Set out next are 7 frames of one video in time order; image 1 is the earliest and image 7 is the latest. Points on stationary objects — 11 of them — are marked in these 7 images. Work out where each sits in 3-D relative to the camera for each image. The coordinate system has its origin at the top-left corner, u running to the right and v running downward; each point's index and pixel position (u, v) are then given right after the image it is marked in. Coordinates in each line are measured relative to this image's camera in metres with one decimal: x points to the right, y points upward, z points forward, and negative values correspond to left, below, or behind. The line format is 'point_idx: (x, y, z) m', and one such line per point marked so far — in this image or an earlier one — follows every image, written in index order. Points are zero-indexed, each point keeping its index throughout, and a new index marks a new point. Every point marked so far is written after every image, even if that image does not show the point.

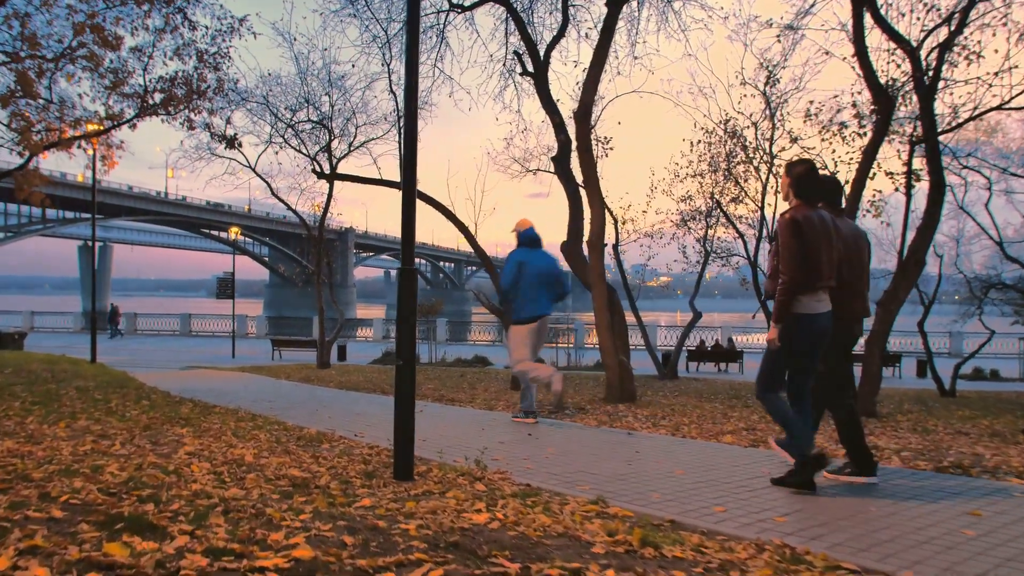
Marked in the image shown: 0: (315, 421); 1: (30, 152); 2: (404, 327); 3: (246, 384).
0: (-2.1, -1.4, +7.7) m
1: (-8.1, +2.3, +12.1) m
2: (-0.7, -0.3, +4.8) m
3: (-5.2, -1.9, +14.0) m
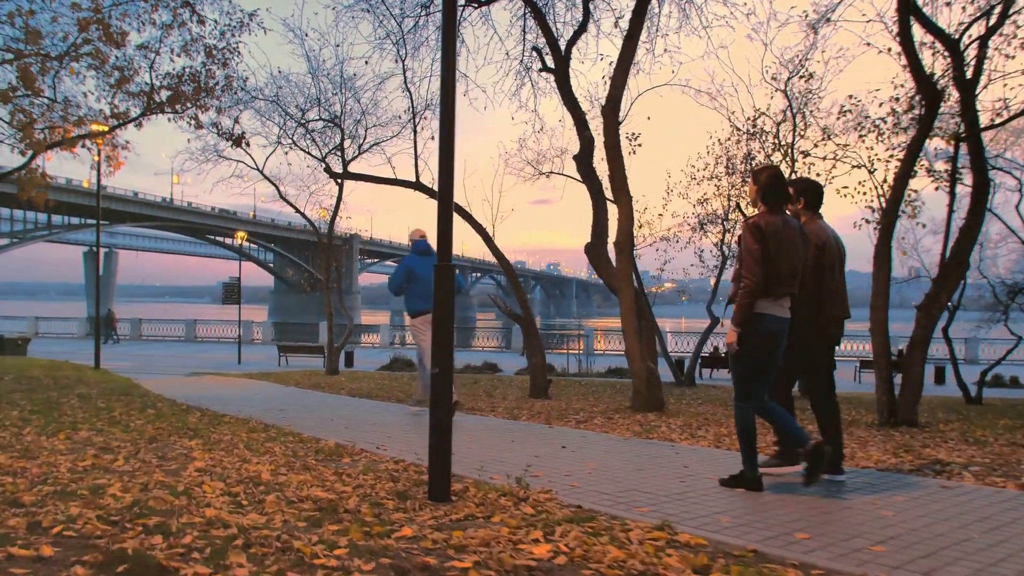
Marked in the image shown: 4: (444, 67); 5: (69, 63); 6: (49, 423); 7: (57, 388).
0: (-1.8, -1.4, +7.2) m
1: (-7.8, +2.2, +11.7) m
2: (-0.4, -0.3, +4.3) m
3: (-4.8, -1.9, +13.5) m
4: (-0.4, +1.4, +4.4) m
5: (-9.0, +4.5, +14.6) m
6: (-4.5, -1.3, +7.0) m
7: (-7.0, -1.5, +11.0) m
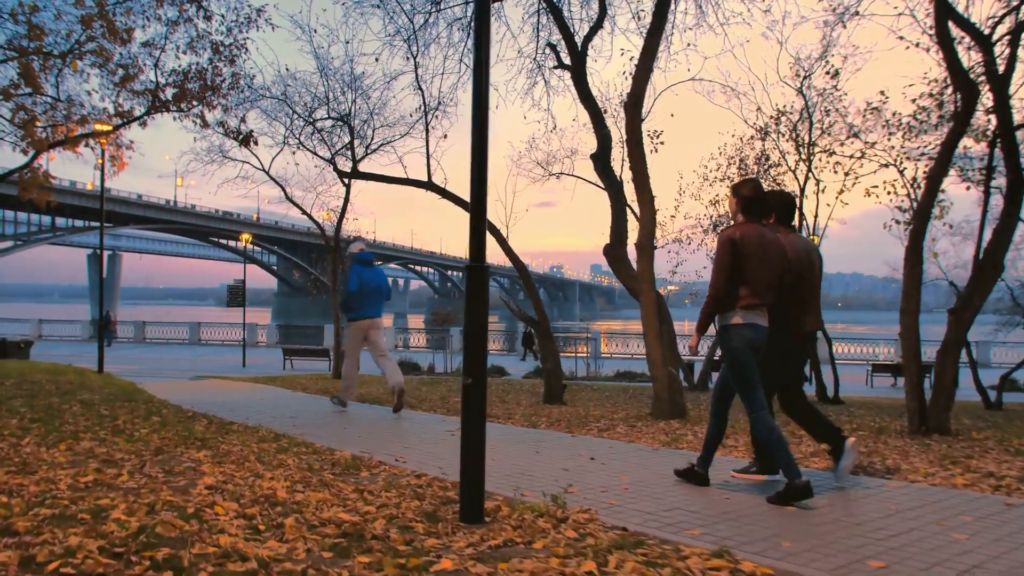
0: (-1.6, -1.5, +6.8) m
1: (-7.6, +2.2, +11.4) m
2: (-0.2, -0.3, +4.0) m
3: (-4.6, -2.0, +13.1) m
4: (-0.2, +1.4, +4.1) m
5: (-8.7, +4.5, +14.3) m
6: (-4.3, -1.3, +6.7) m
7: (-6.7, -1.6, +10.7) m
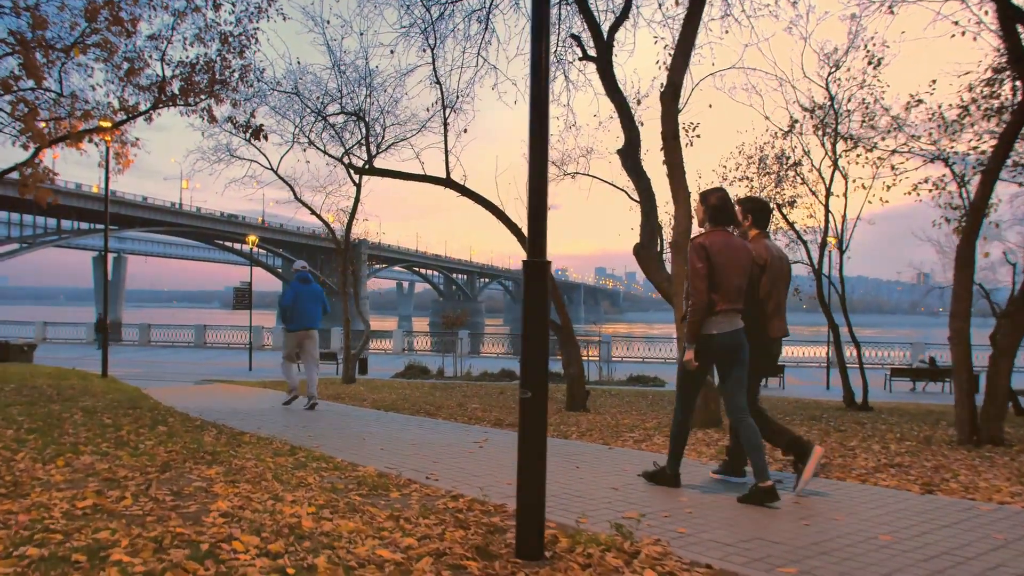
0: (-1.2, -1.5, +6.3) m
1: (-7.2, +2.2, +10.9) m
2: (+0.1, -0.3, +3.4) m
3: (-4.2, -2.0, +12.6) m
4: (+0.1, +1.4, +3.5) m
5: (-8.3, +4.4, +13.8) m
6: (-4.0, -1.3, +6.2) m
7: (-6.4, -1.6, +10.2) m
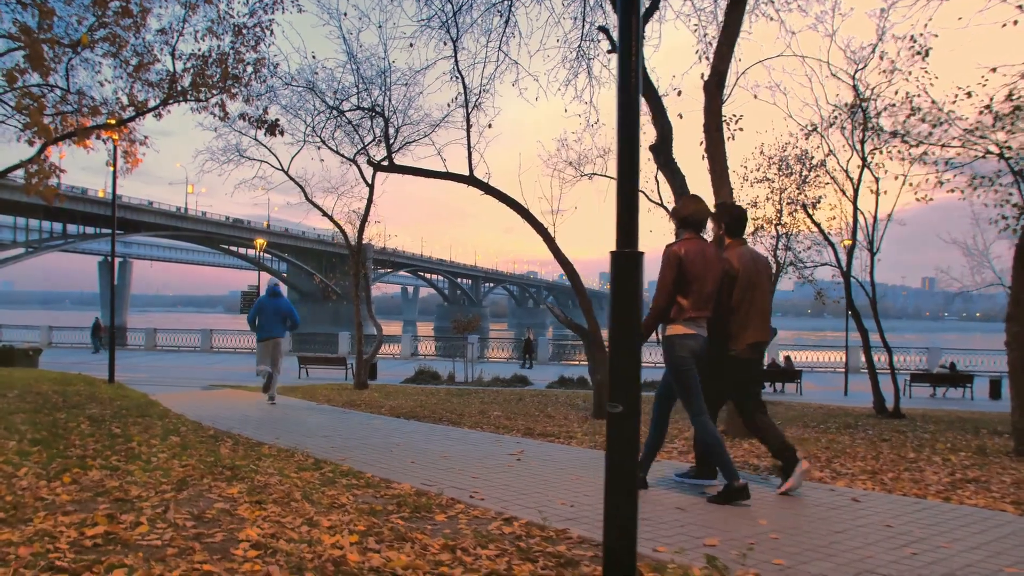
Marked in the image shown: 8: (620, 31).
0: (-0.9, -1.5, +5.7) m
1: (-6.8, +2.2, +10.4) m
2: (+0.4, -0.2, +2.9) m
3: (-3.8, -2.1, +12.1) m
4: (+0.5, +1.4, +3.0) m
5: (-7.9, +4.4, +13.4) m
6: (-3.6, -1.3, +5.7) m
7: (-6.0, -1.6, +9.7) m
8: (+0.4, +1.1, +3.0) m
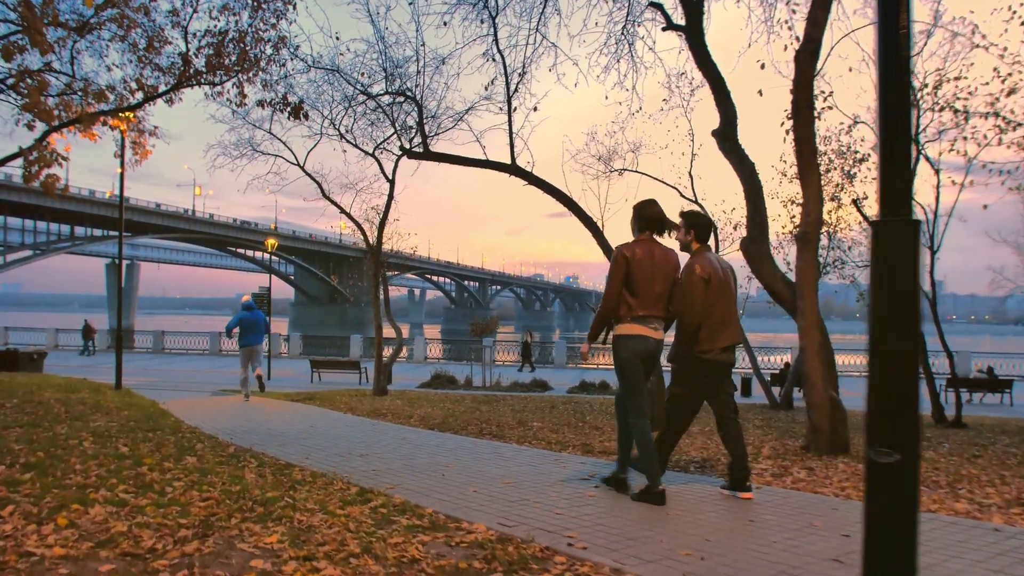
0: (-0.3, -1.4, +4.7) m
1: (-6.2, +2.2, +9.5) m
2: (+1.0, -0.2, +1.9) m
3: (-3.2, -2.0, +11.1) m
4: (+1.0, +1.4, +2.0) m
5: (-7.3, +4.4, +12.4) m
6: (-3.0, -1.3, +4.7) m
7: (-5.4, -1.6, +8.7) m
8: (+1.0, +1.1, +2.0) m
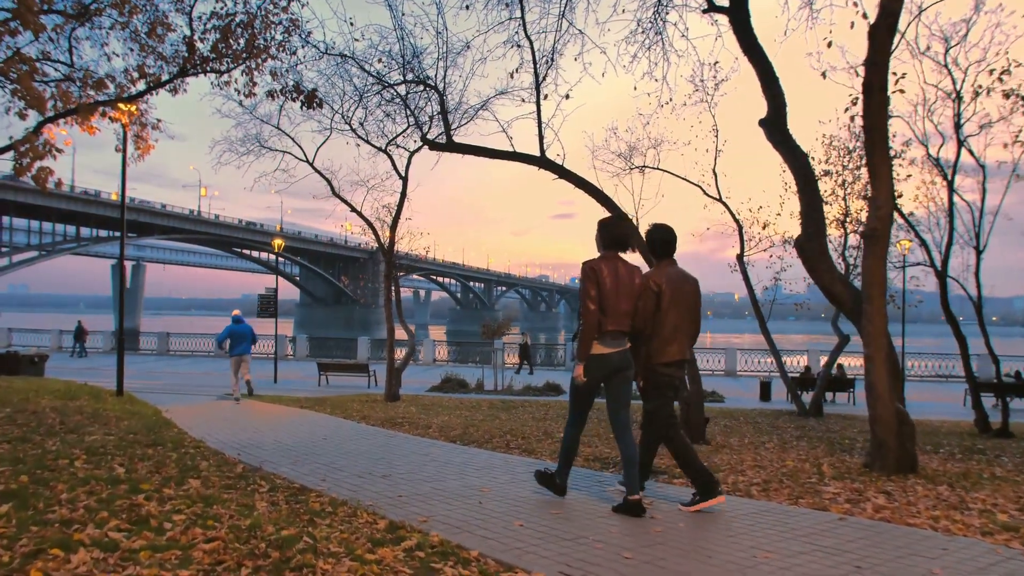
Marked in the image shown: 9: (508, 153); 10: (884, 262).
0: (+0.1, -1.4, +4.0) m
1: (-5.8, +2.2, +8.8) m
2: (+1.3, -0.2, +1.2) m
3: (-2.8, -2.1, +10.4) m
4: (+1.4, +1.4, +1.3) m
5: (-6.9, +4.4, +11.7) m
6: (-2.7, -1.3, +4.0) m
7: (-5.0, -1.6, +8.0) m
8: (+1.3, +1.1, +1.3) m
9: (0.0, +1.7, +9.1) m
10: (+3.6, +0.3, +6.9) m
